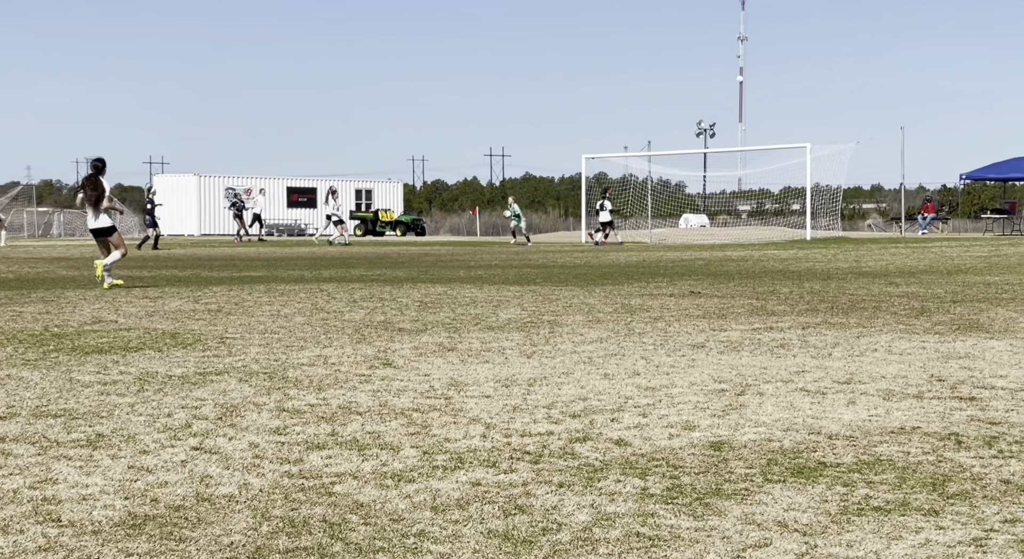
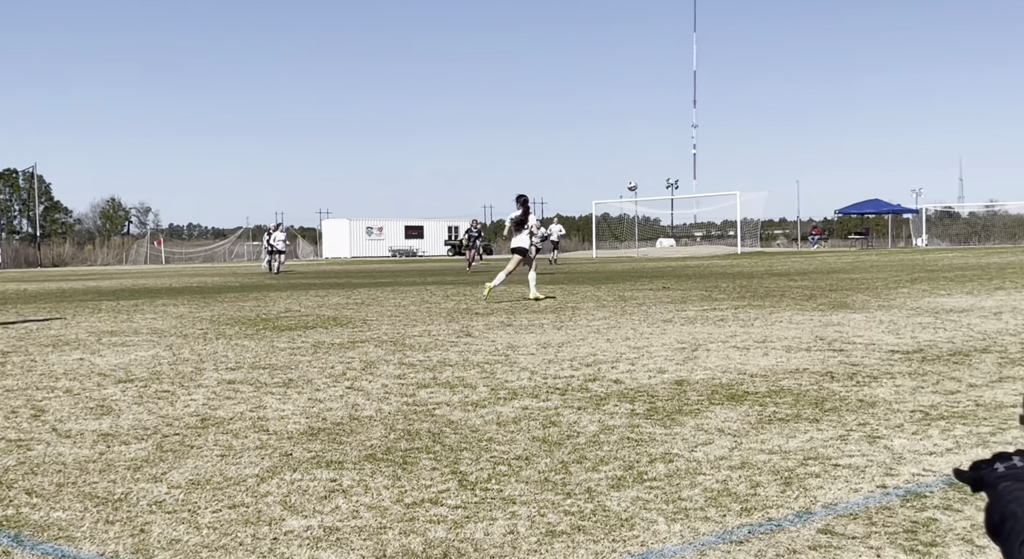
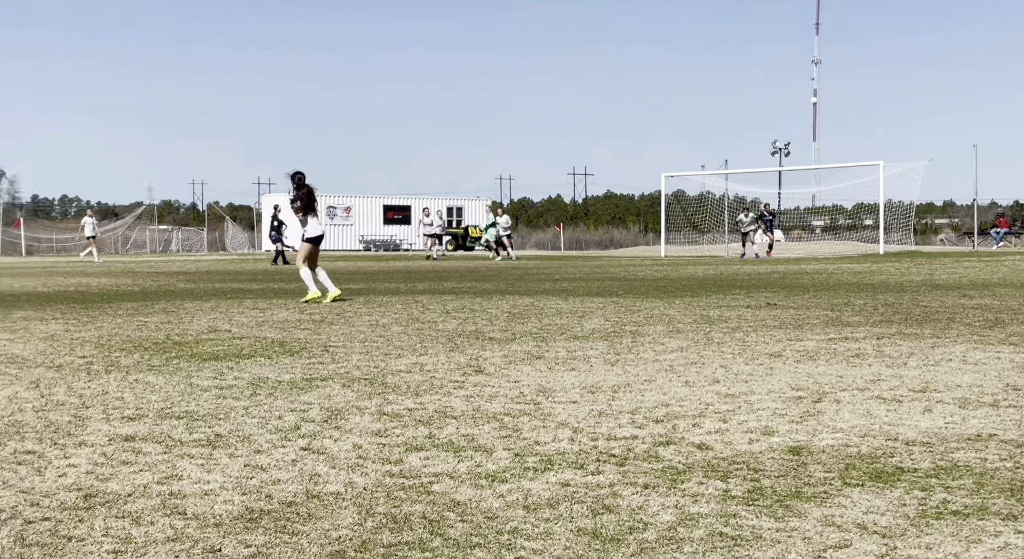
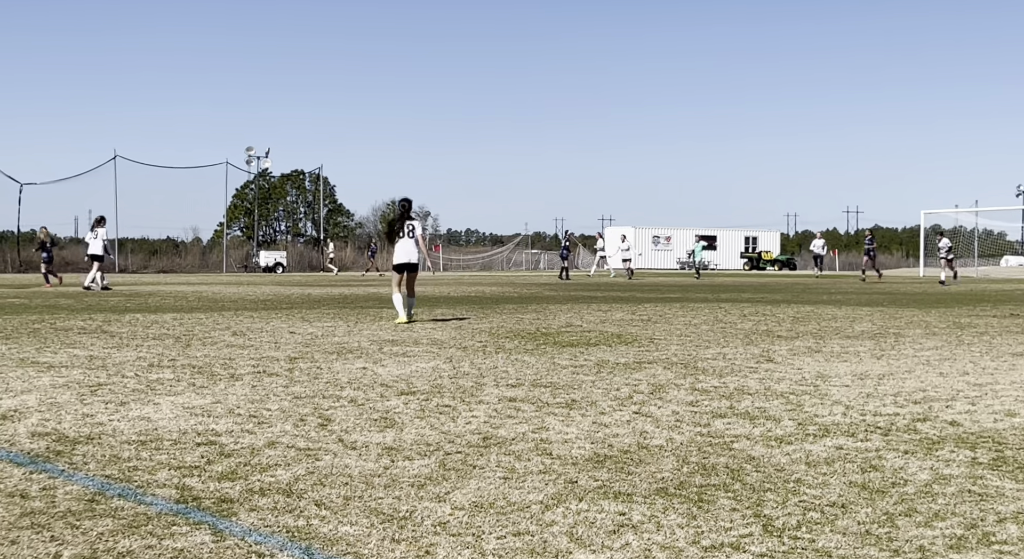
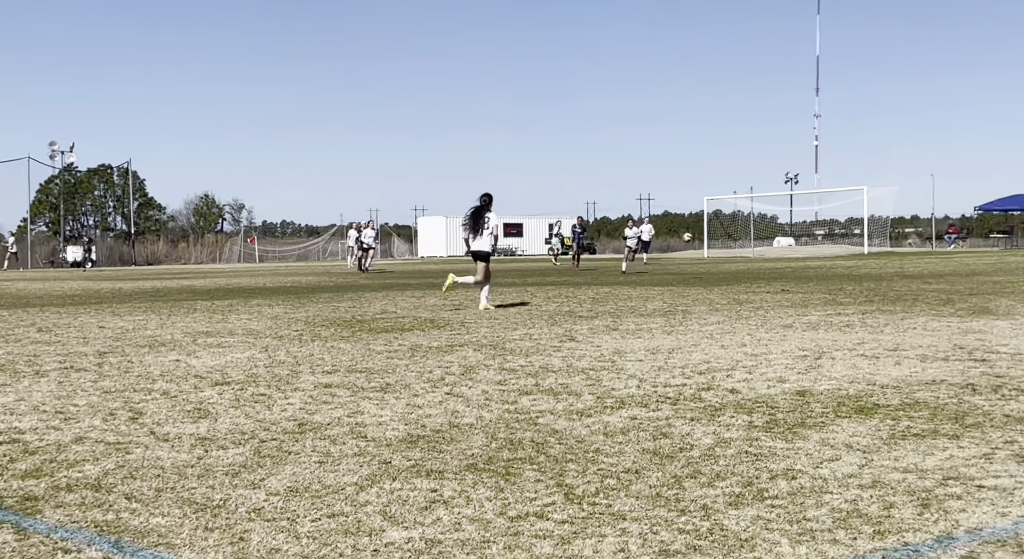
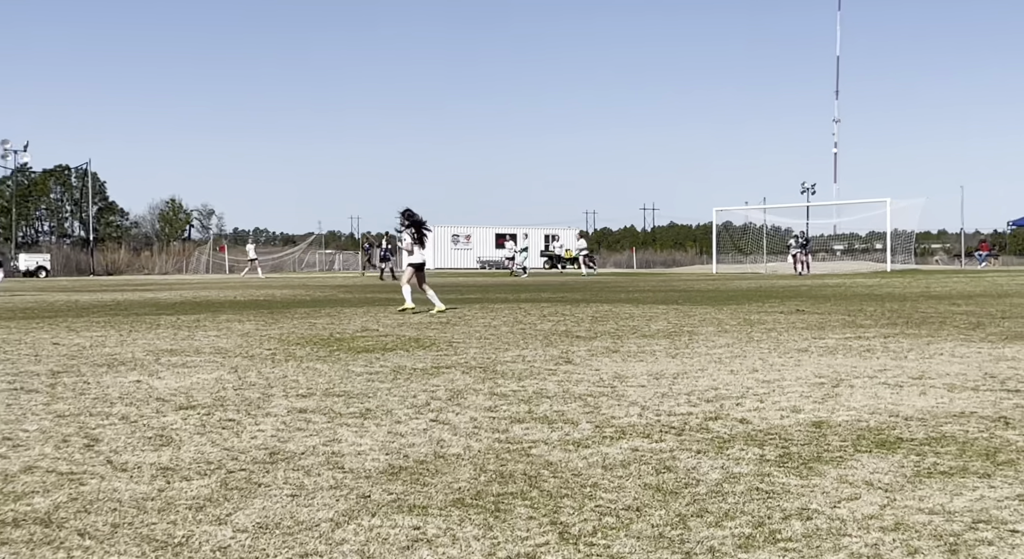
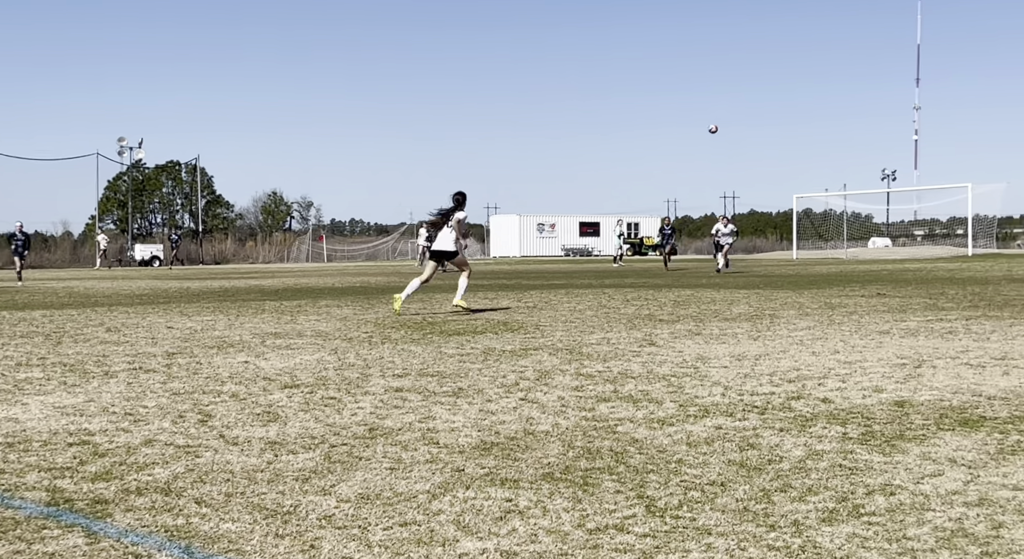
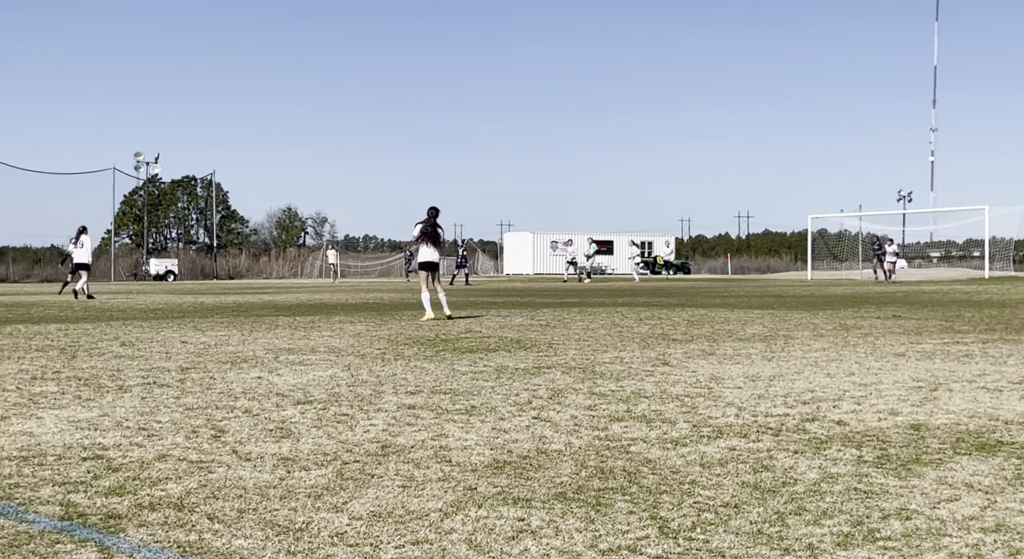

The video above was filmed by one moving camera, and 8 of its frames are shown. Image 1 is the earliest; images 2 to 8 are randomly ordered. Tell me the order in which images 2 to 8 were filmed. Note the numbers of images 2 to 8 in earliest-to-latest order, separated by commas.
3, 6, 8, 4, 7, 5, 2
